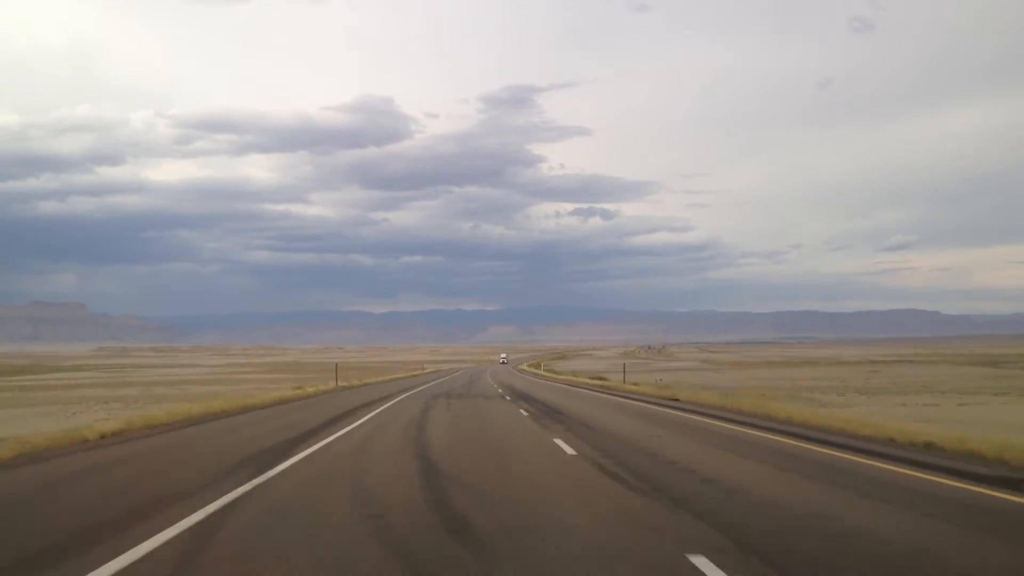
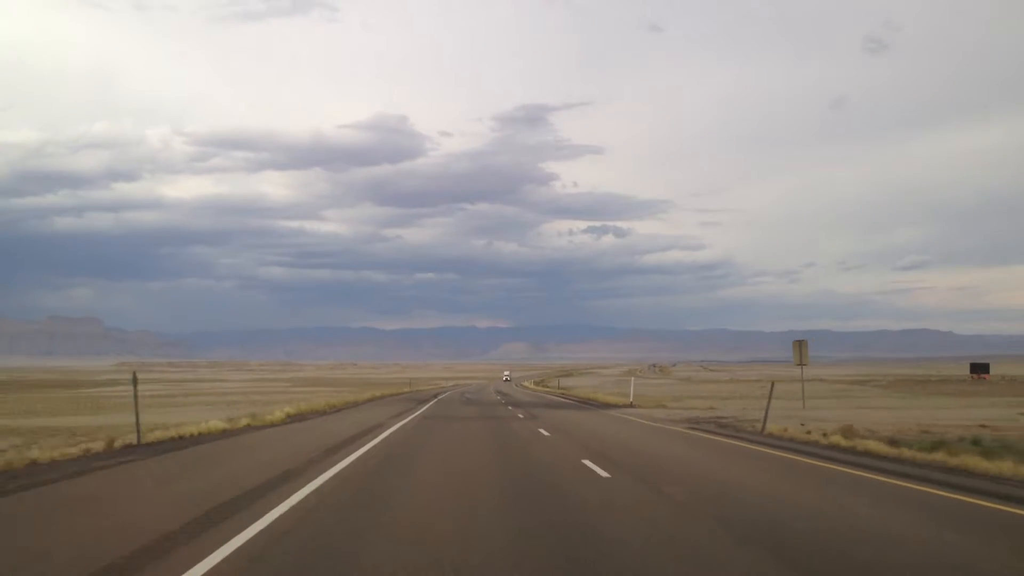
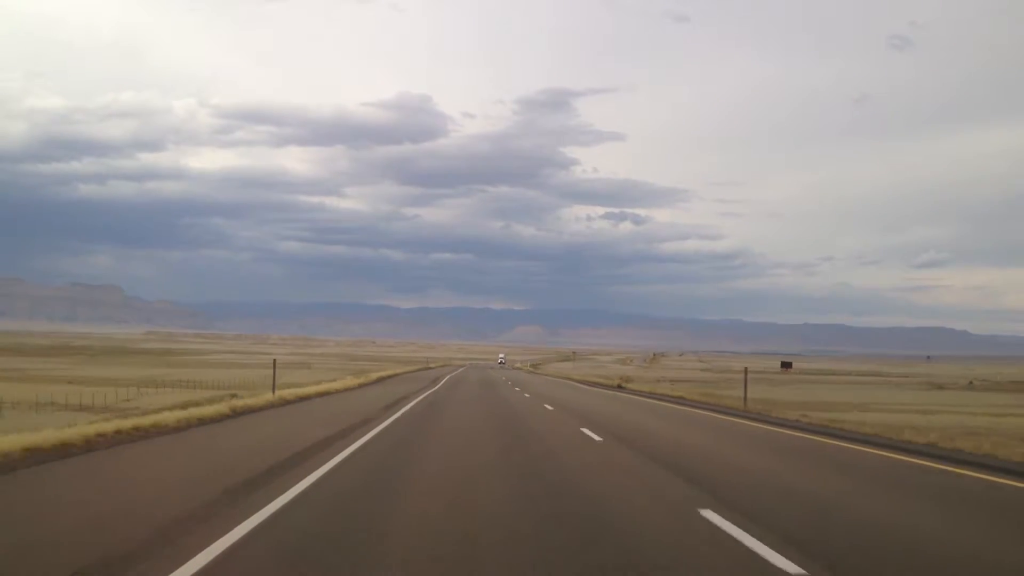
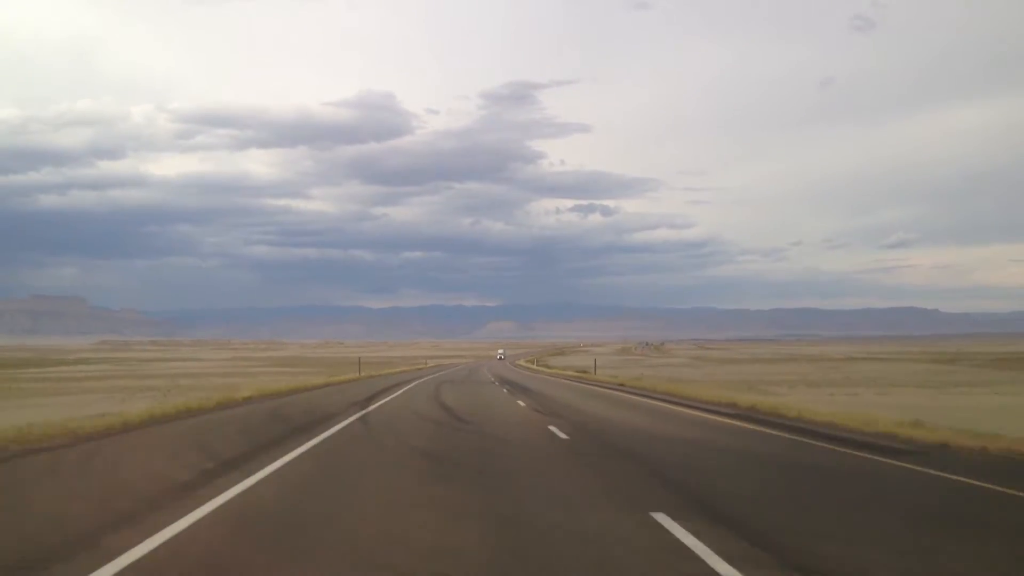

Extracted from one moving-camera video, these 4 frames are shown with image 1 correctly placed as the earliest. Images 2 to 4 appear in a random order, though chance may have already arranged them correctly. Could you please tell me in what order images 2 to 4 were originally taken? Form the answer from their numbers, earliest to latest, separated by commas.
4, 2, 3
